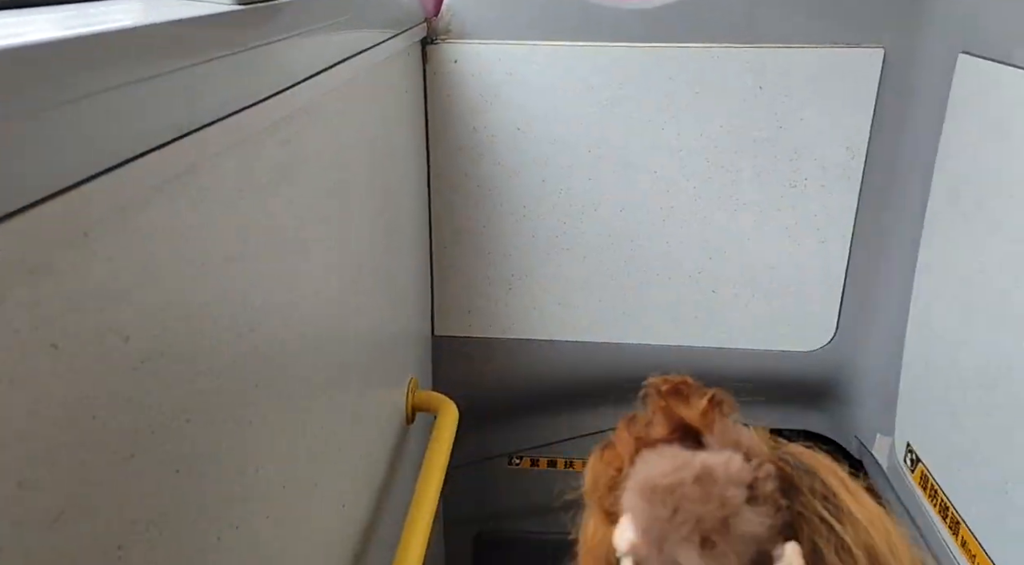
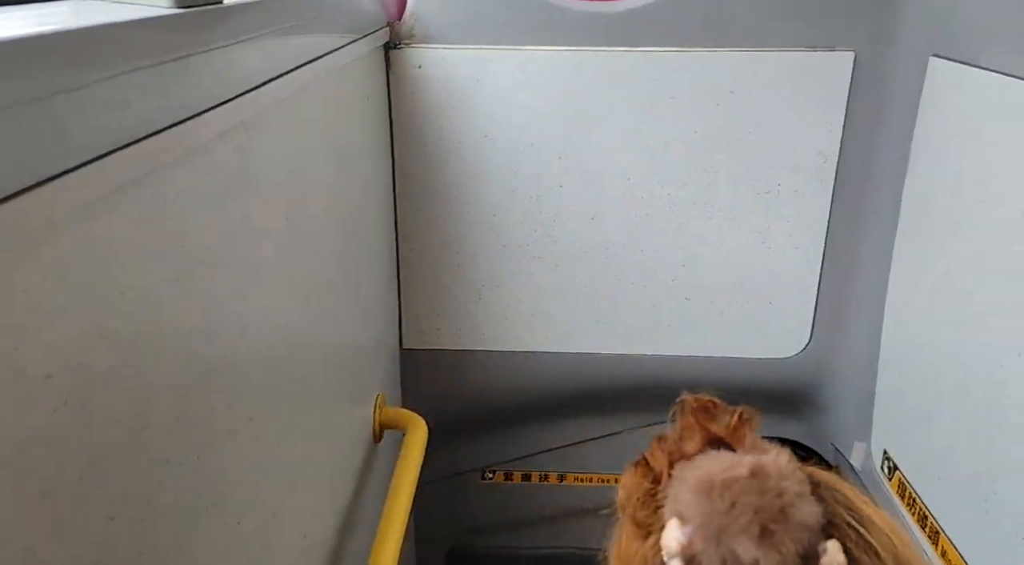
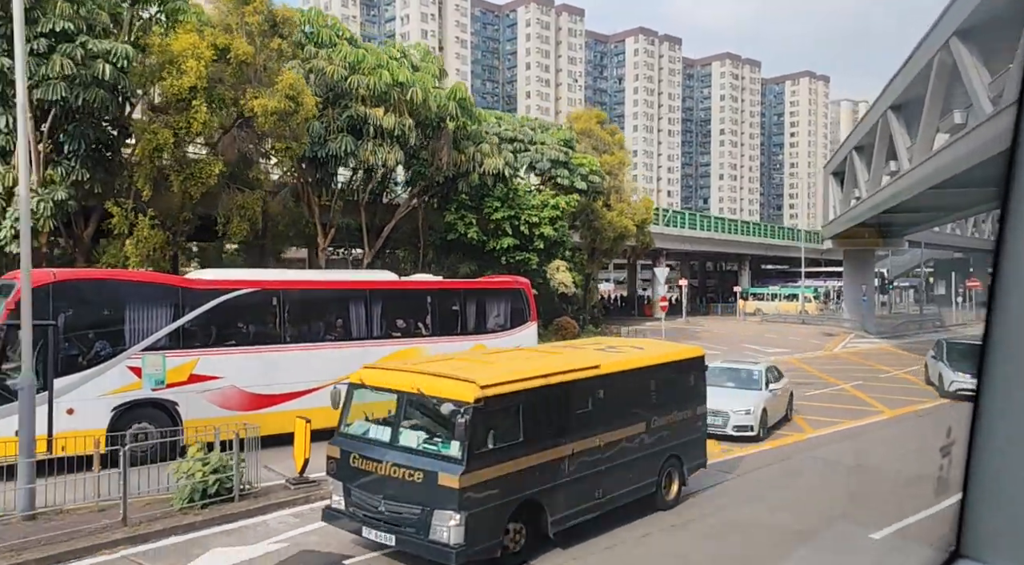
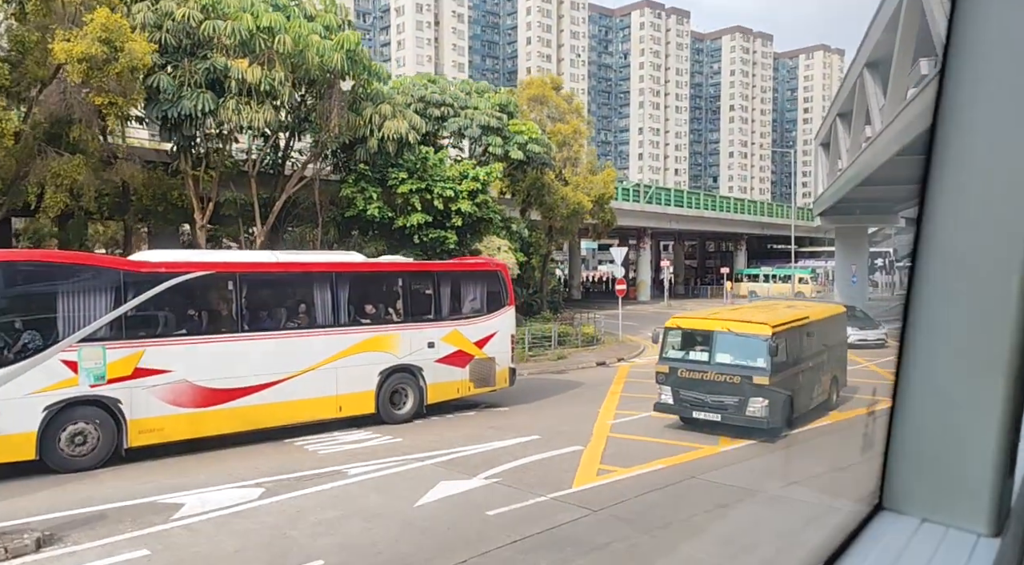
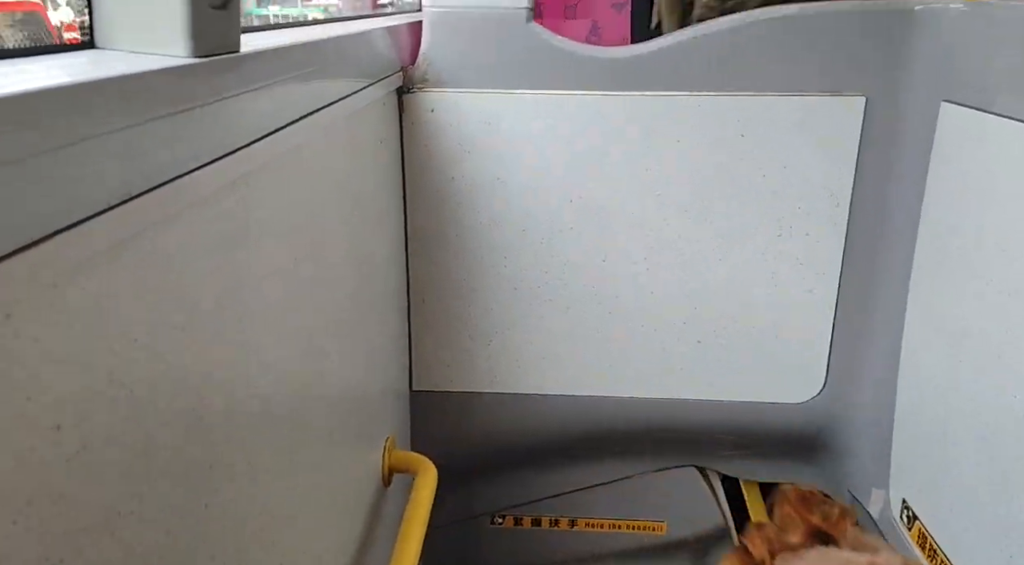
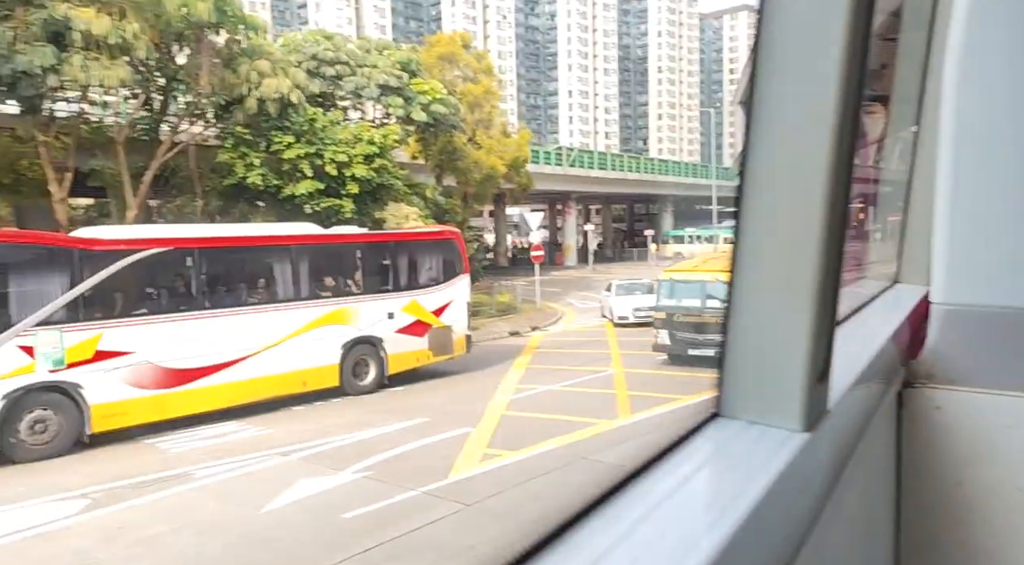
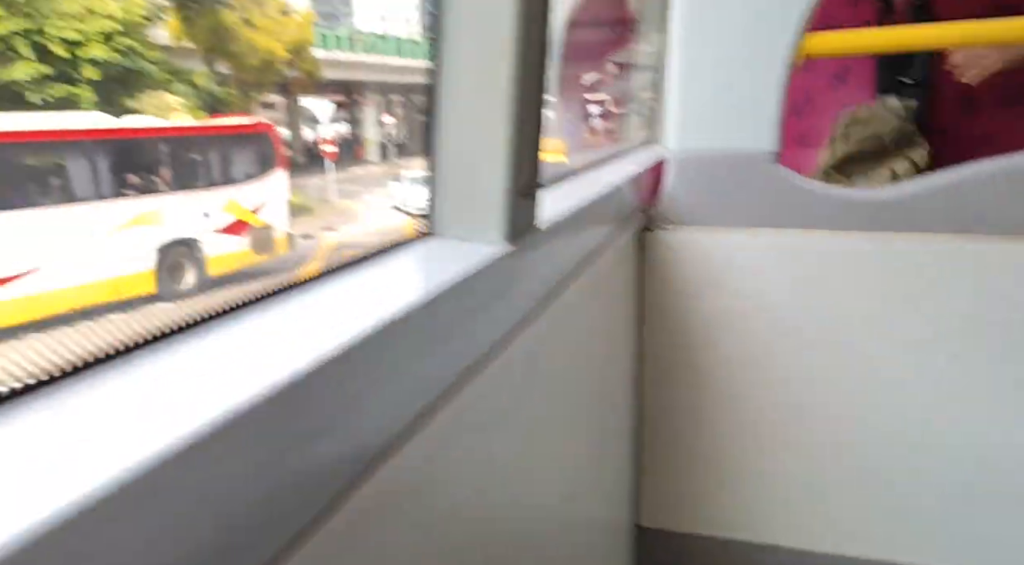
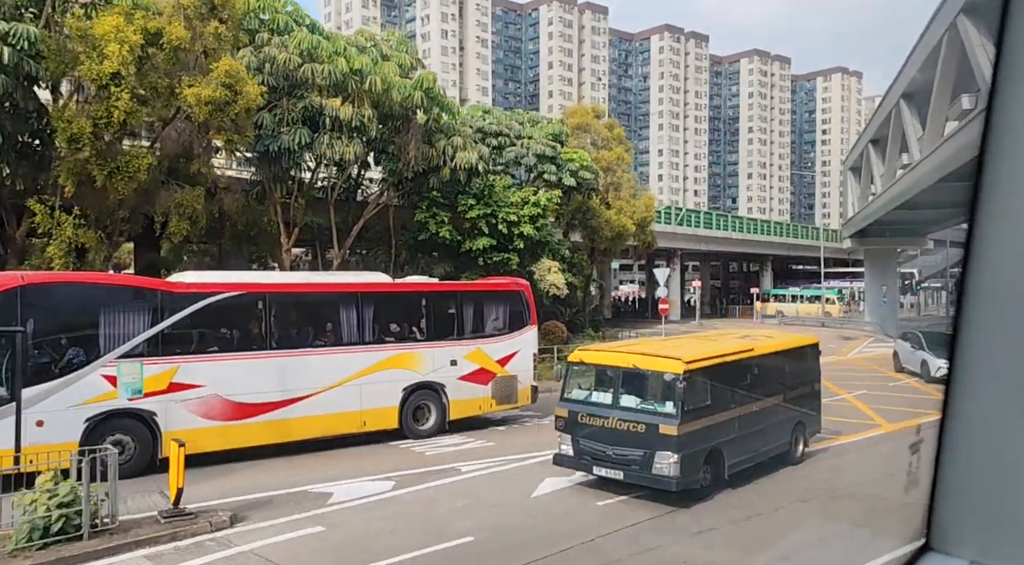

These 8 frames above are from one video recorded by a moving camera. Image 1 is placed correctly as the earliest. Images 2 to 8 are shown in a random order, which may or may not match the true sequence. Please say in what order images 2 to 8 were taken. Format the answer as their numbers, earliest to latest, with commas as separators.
2, 5, 7, 6, 4, 8, 3
